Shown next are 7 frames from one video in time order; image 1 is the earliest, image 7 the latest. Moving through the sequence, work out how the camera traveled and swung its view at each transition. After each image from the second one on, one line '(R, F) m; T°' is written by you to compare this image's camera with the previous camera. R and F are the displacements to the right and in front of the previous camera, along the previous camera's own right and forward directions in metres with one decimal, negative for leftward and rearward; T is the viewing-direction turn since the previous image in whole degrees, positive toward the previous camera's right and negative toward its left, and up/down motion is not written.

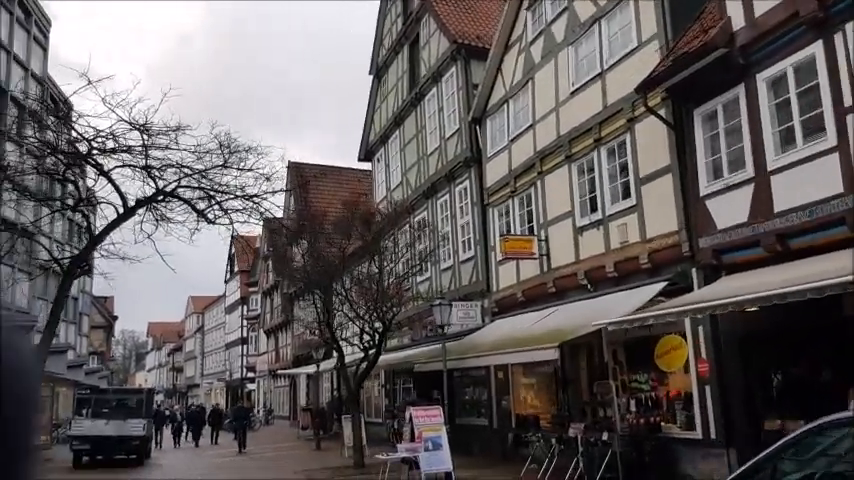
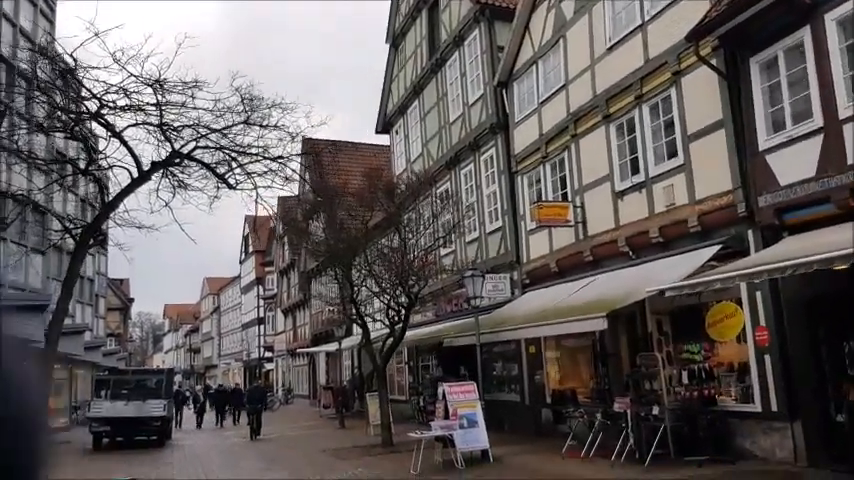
(-0.3, +0.8) m; -1°
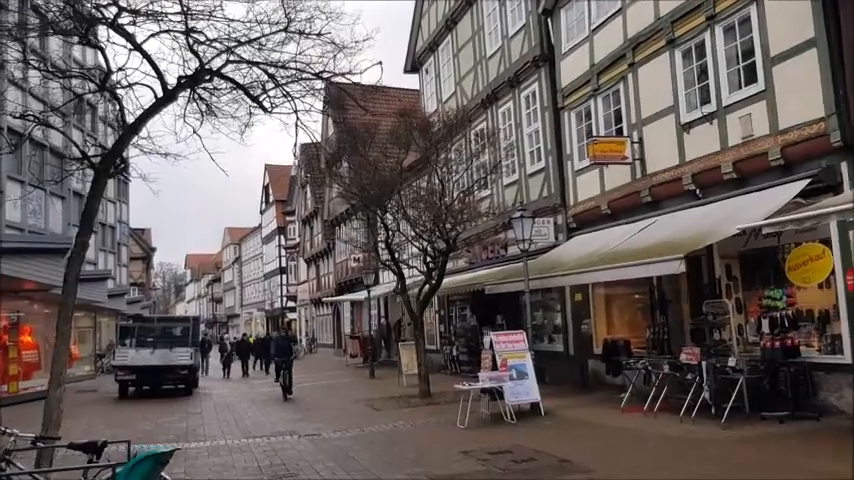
(-0.5, +1.0) m; -1°
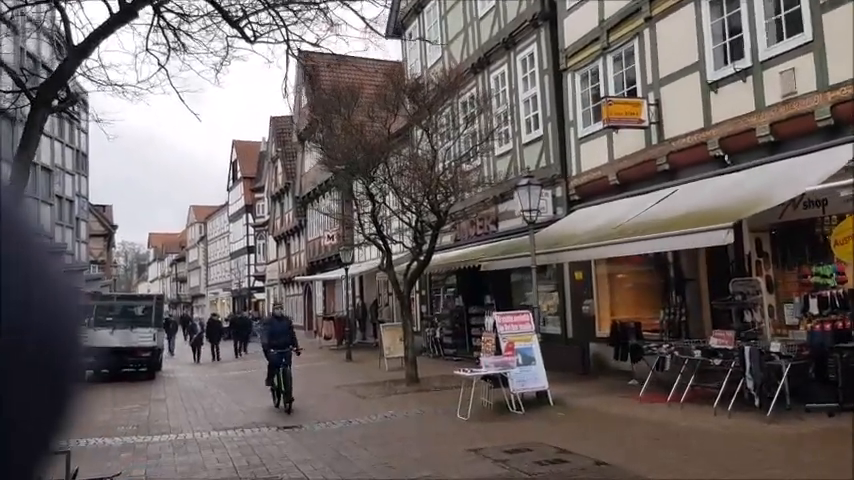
(-0.4, +1.4) m; +3°
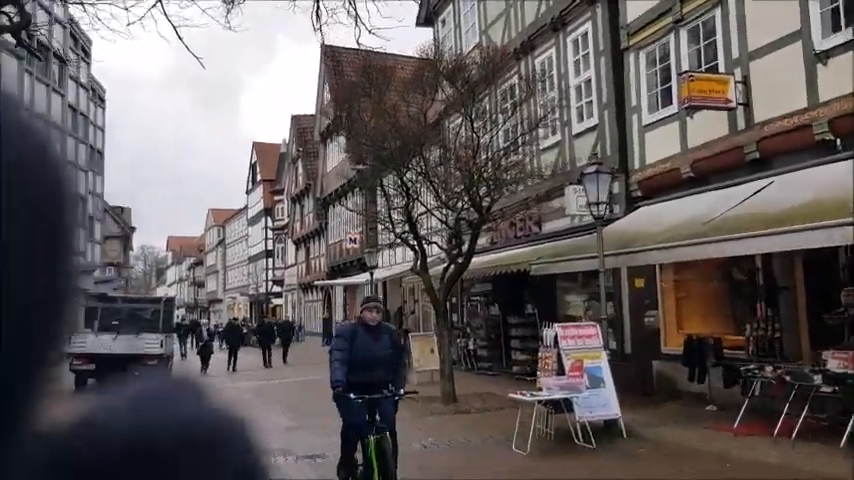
(-0.4, +1.8) m; -1°
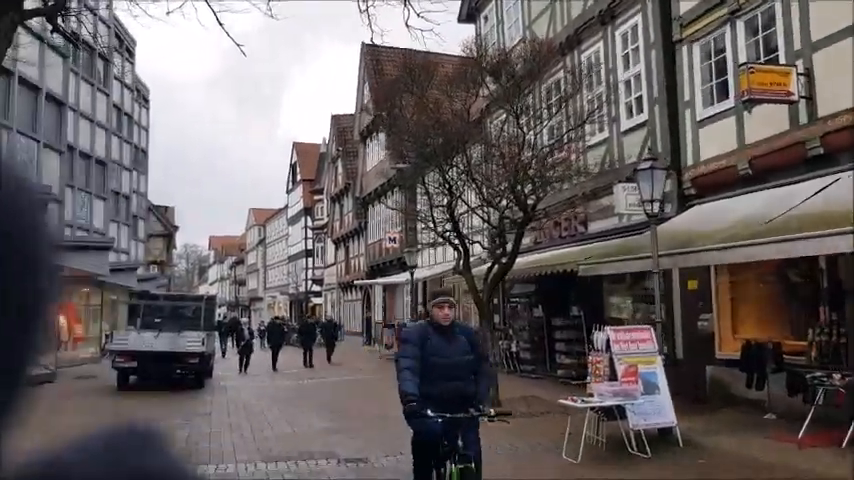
(-0.1, +0.3) m; -3°
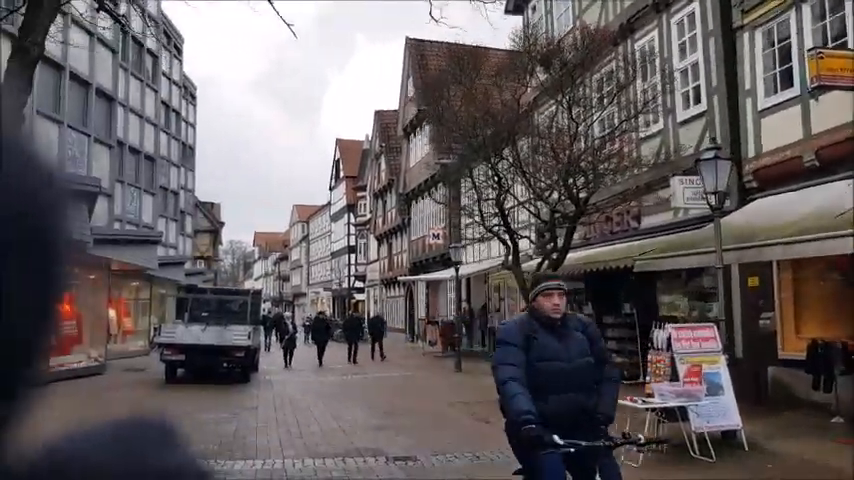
(-0.1, +0.3) m; -3°
